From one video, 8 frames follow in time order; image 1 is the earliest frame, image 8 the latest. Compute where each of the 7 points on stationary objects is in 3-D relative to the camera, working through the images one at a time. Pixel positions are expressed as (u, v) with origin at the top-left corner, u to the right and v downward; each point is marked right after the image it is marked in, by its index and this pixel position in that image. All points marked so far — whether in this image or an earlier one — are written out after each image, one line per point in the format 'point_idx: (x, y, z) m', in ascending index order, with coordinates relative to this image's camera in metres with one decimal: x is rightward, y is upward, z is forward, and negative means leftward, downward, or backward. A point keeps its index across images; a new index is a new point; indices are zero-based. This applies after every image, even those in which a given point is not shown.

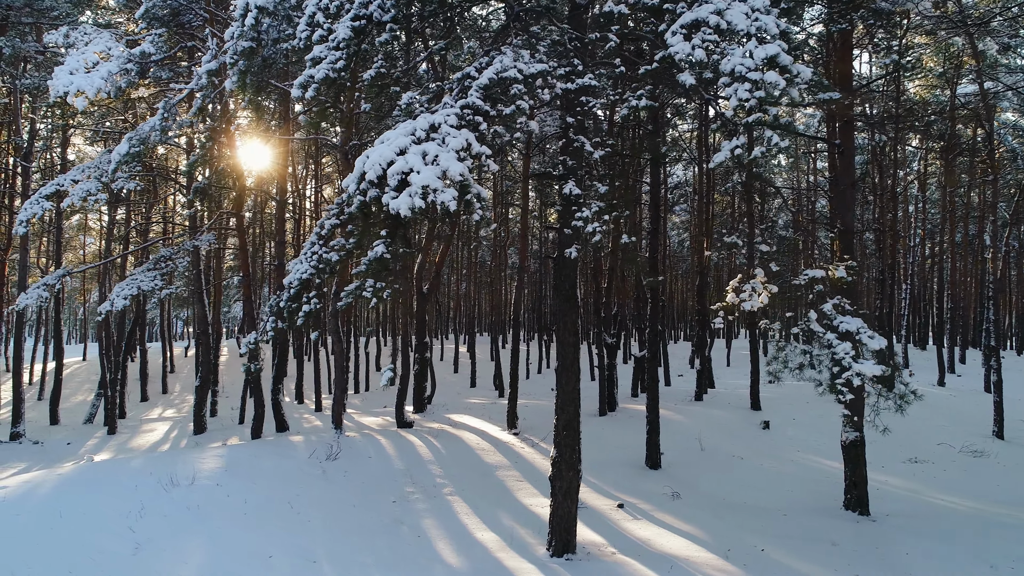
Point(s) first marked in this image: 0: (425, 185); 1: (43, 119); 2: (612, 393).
0: (-0.8, +0.9, +4.9) m
1: (-14.0, +5.0, +16.1) m
2: (+2.7, -2.9, +14.7) m
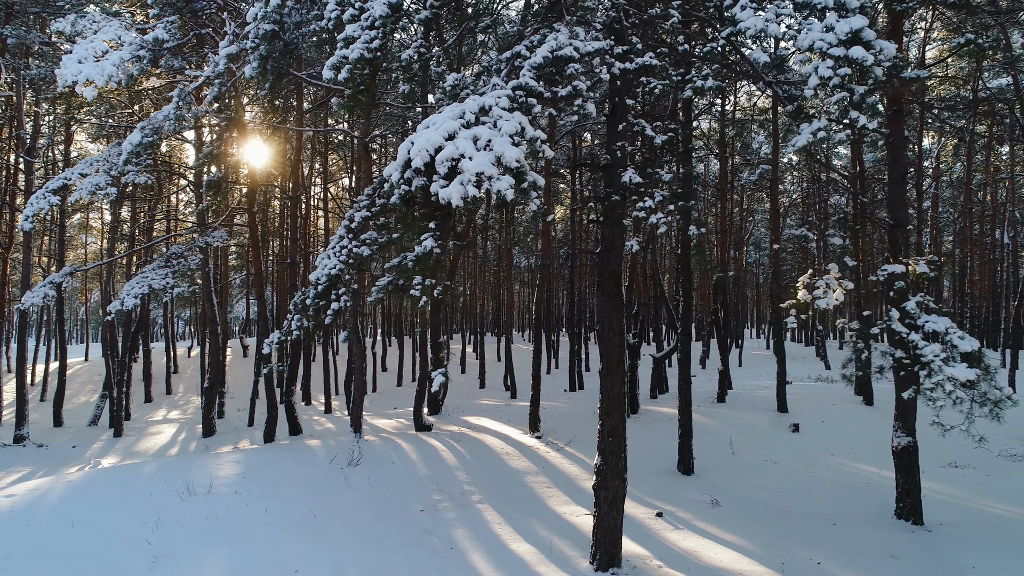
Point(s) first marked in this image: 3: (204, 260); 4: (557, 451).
0: (-0.3, +1.0, +4.4) m
1: (-13.5, +5.1, +15.6) m
2: (+3.3, -2.8, +14.3) m
3: (-7.8, +0.7, +13.9) m
4: (+0.9, -3.4, +11.1) m
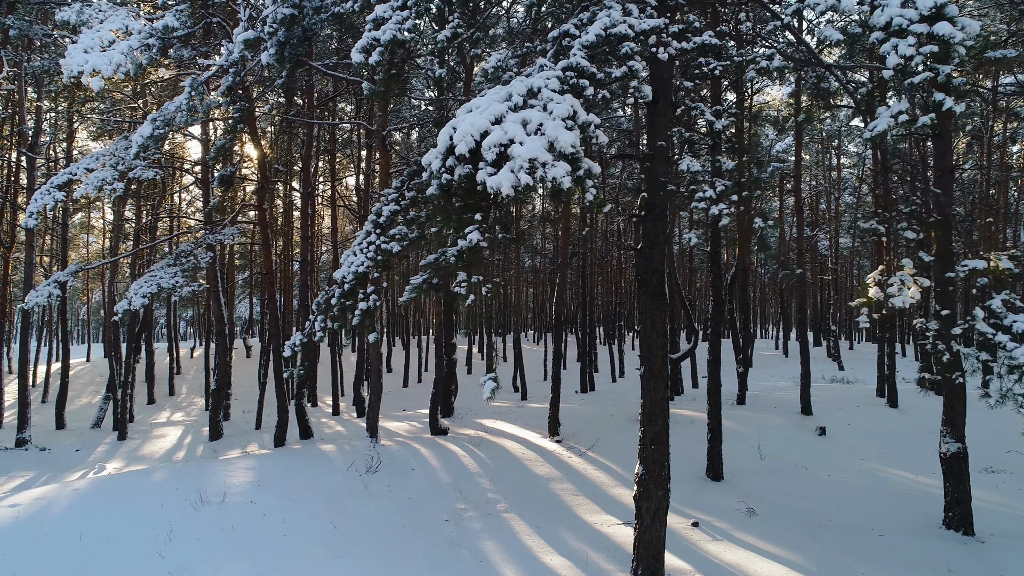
0: (+0.2, +1.0, +4.1) m
1: (-13.1, +5.1, +15.3) m
2: (+3.7, -2.8, +13.9) m
3: (-7.4, +0.8, +13.5) m
4: (+1.3, -3.3, +10.7) m
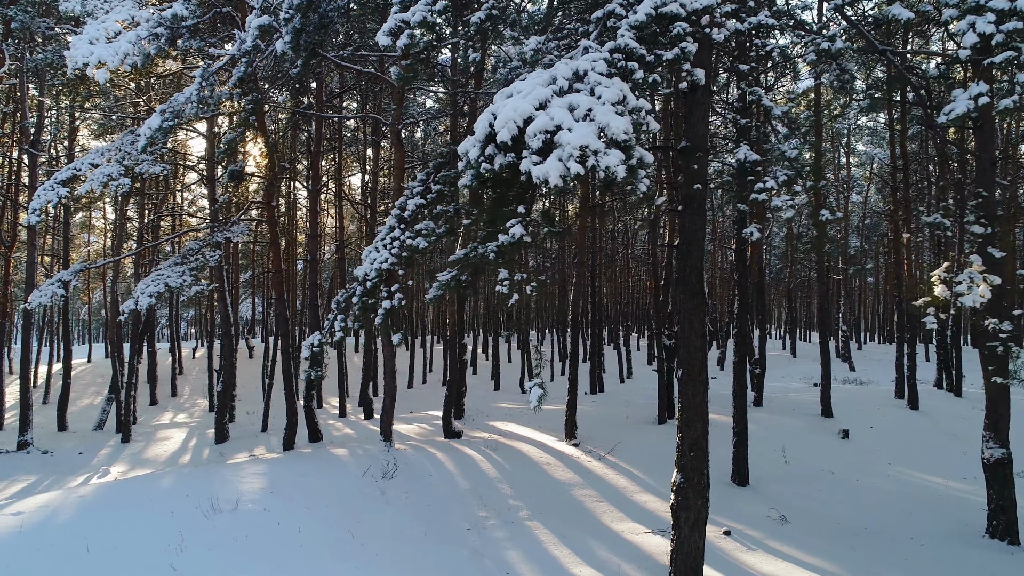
0: (+0.5, +1.0, +3.7) m
1: (-12.8, +5.1, +14.9) m
2: (+4.0, -2.8, +13.6) m
3: (-7.1, +0.8, +13.2) m
4: (+1.7, -3.3, +10.4) m
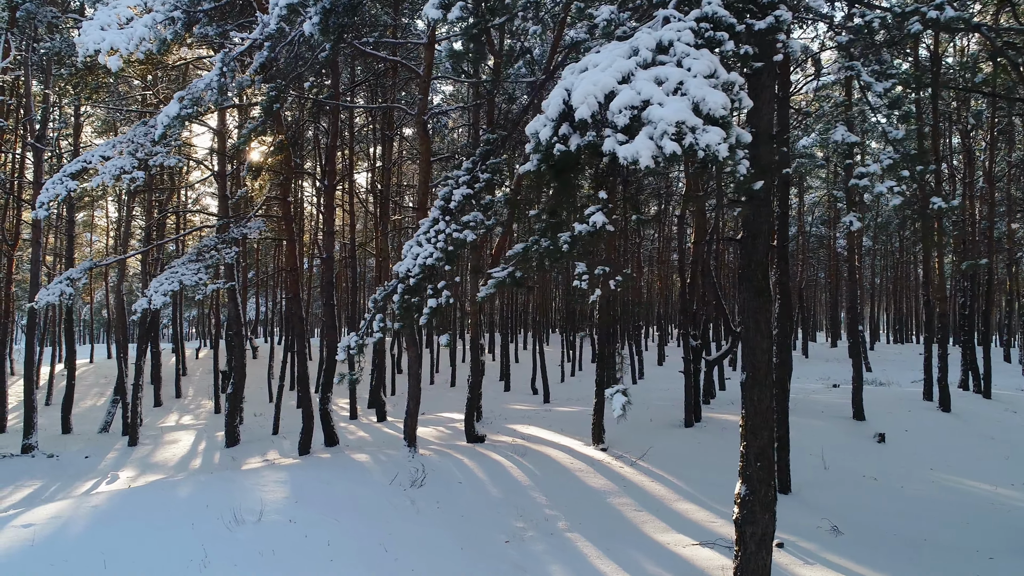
0: (+1.0, +1.0, +3.3) m
1: (-12.3, +5.1, +14.5) m
2: (+4.5, -2.8, +13.1) m
3: (-6.5, +0.8, +12.8) m
4: (+2.2, -3.3, +9.9) m
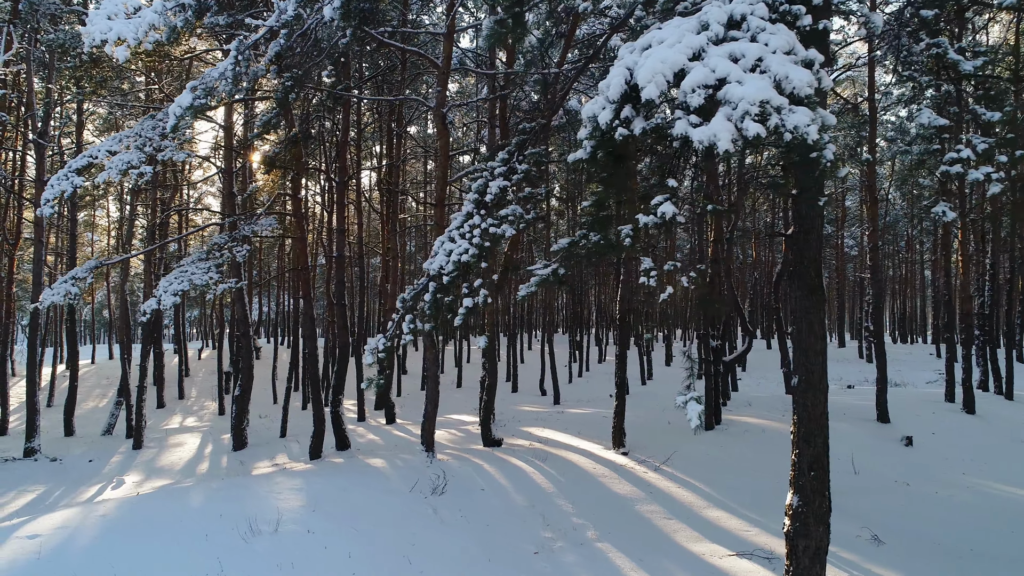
0: (+1.4, +1.0, +3.0) m
1: (-11.9, +5.1, +14.2) m
2: (+4.9, -2.7, +12.8) m
3: (-6.2, +0.8, +12.5) m
4: (+2.6, -3.3, +9.6) m
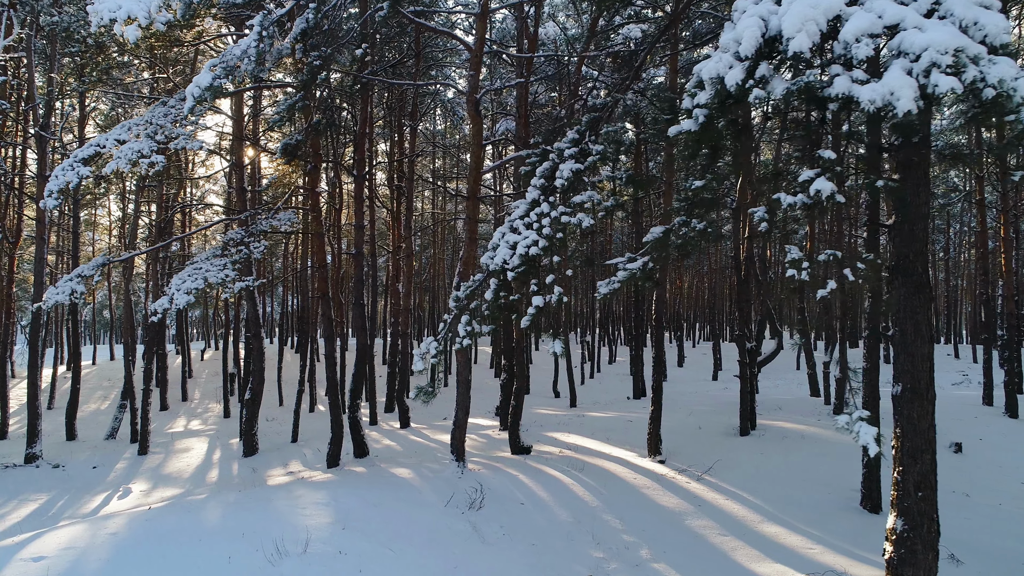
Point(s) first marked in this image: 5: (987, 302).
0: (+2.0, +1.1, +2.4) m
1: (-11.4, +5.1, +13.6) m
2: (+5.5, -2.7, +12.2) m
3: (-5.6, +0.8, +11.9) m
4: (+3.1, -3.3, +9.0) m
5: (+14.1, -0.4, +16.0) m
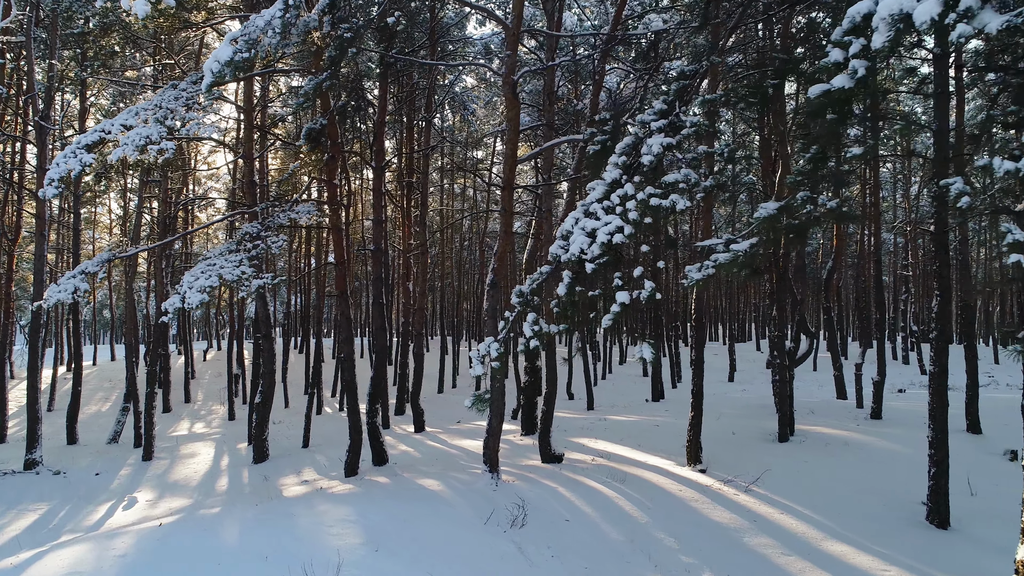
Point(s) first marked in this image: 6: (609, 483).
0: (+2.5, +1.1, +1.8) m
1: (-10.8, +5.2, +13.0) m
2: (+6.0, -2.7, +11.6) m
3: (-5.1, +0.9, +11.2) m
4: (+3.7, -3.2, +8.4) m
5: (+14.7, -0.4, +15.4) m
6: (+1.5, -3.0, +8.3) m
